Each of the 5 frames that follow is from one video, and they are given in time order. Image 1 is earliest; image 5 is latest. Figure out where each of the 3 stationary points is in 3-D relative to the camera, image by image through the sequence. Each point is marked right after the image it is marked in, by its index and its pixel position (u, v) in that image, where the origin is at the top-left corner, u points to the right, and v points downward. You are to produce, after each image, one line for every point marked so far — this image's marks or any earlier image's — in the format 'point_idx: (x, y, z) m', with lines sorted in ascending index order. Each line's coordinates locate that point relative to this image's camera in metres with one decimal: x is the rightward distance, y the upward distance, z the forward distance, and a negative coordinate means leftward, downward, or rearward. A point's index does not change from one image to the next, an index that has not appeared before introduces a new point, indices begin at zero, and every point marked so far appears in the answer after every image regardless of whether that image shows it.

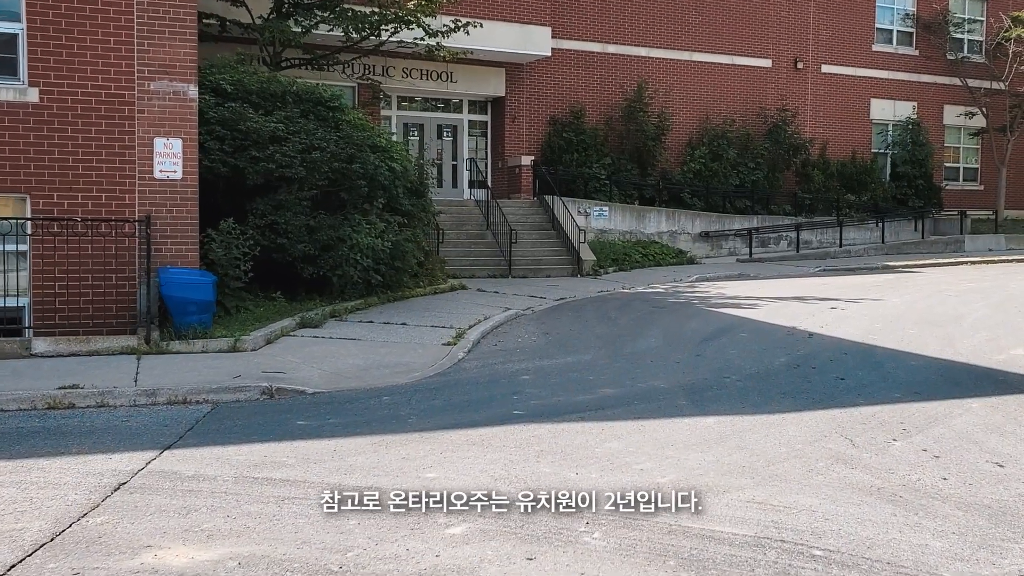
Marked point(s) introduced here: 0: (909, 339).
0: (+5.0, -0.6, +12.2) m
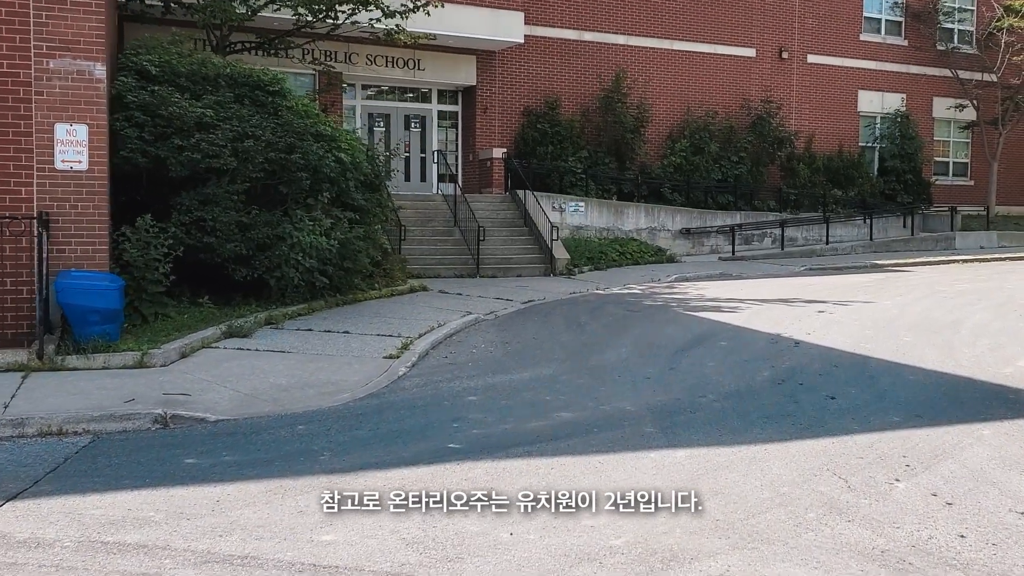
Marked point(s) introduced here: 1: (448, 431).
0: (+4.5, -0.7, +11.1) m
1: (-0.5, -1.0, +6.9) m
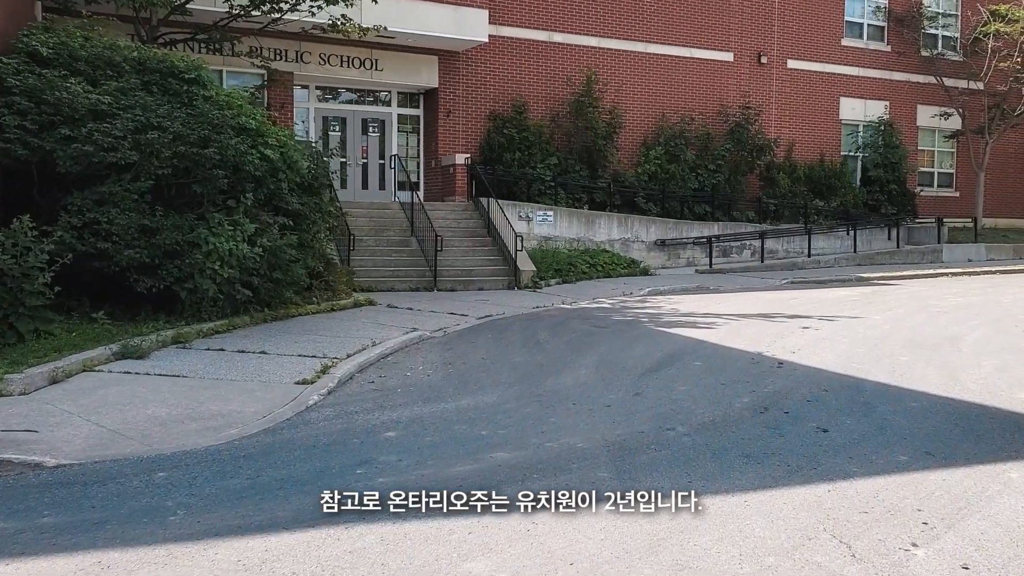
0: (+3.9, -0.8, +9.8) m
1: (-0.9, -1.1, +5.5) m
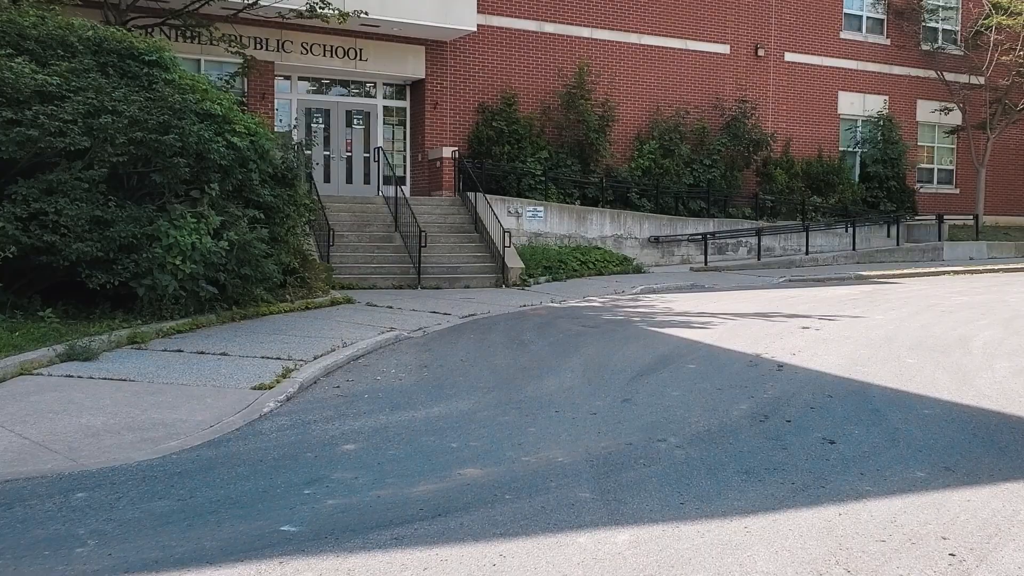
0: (+3.7, -0.8, +9.1) m
1: (-1.1, -1.1, +4.8) m
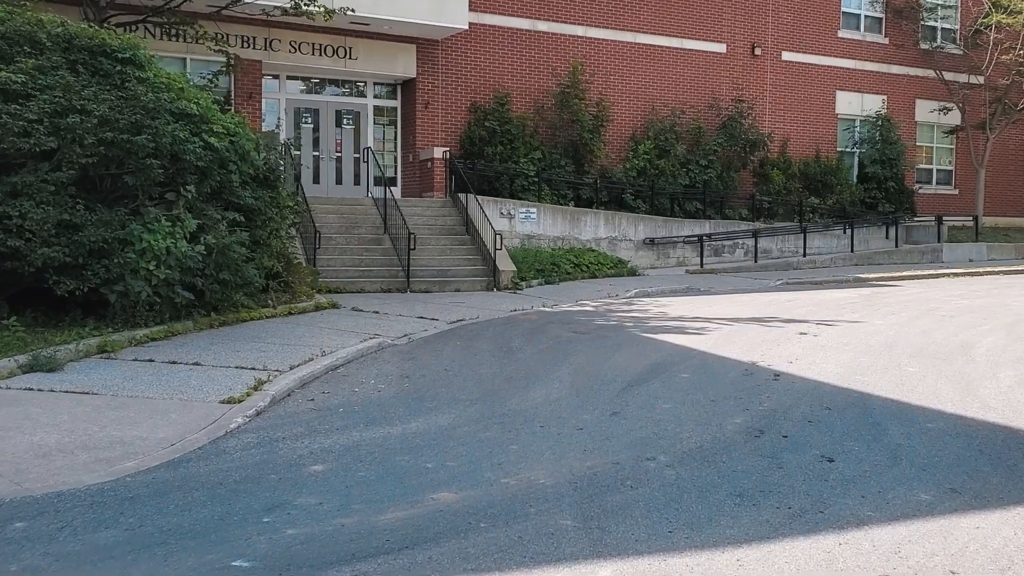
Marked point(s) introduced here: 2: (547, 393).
0: (+3.6, -0.8, +8.8) m
1: (-1.2, -1.1, +4.5) m
2: (+0.3, -0.8, +7.9) m
